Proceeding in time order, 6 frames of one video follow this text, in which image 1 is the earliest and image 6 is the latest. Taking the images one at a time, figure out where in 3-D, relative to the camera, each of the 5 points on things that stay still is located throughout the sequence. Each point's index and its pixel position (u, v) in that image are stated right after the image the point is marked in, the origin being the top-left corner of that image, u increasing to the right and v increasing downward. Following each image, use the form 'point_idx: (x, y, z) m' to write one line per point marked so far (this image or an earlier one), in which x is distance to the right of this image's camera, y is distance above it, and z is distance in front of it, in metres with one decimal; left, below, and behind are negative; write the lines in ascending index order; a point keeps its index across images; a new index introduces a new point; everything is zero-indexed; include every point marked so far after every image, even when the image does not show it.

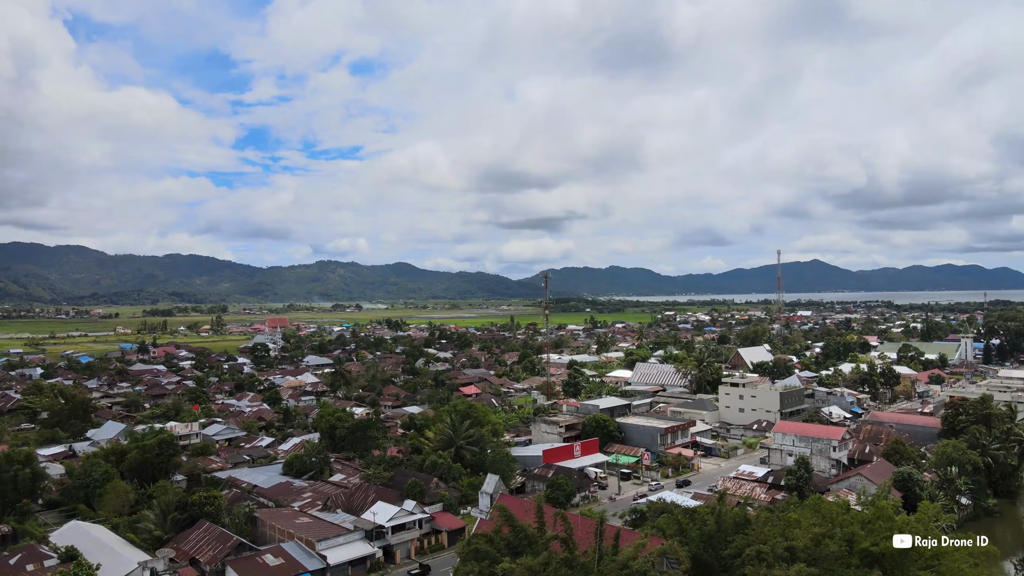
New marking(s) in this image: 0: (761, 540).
0: (+5.8, -5.7, +13.5) m
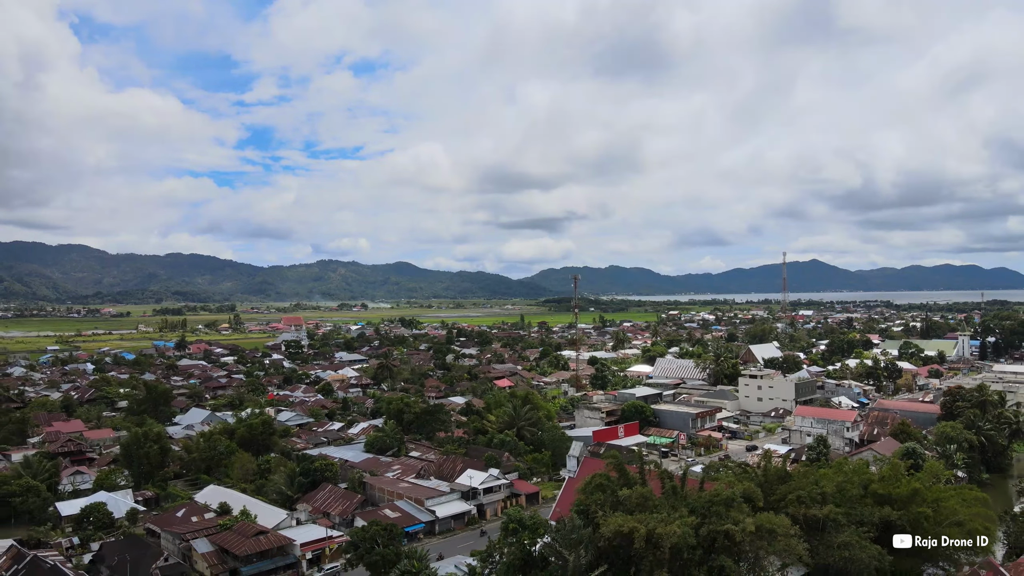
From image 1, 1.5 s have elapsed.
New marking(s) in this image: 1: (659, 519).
0: (+8.6, -5.8, +17.4) m
1: (+3.7, -5.4, +14.1) m
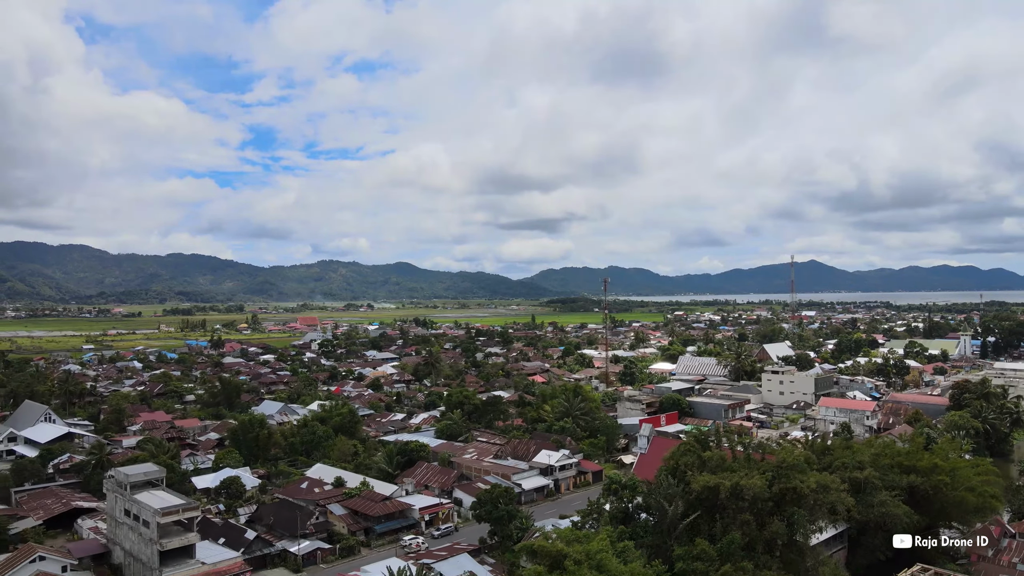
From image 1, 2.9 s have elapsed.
0: (+11.8, -6.0, +21.1) m
1: (+6.9, -5.6, +17.8) m
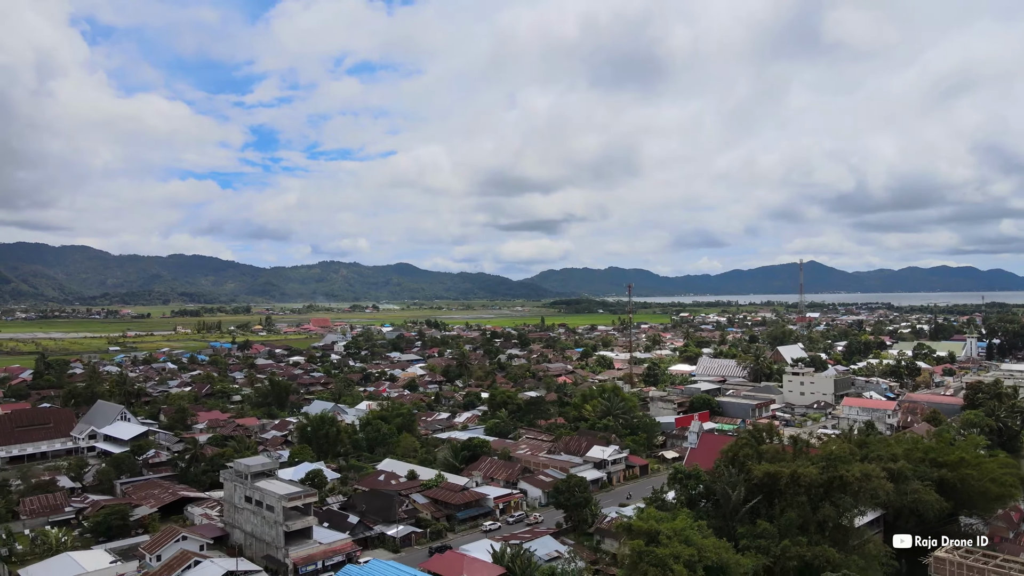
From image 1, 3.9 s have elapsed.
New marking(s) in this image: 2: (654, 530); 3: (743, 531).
0: (+14.6, -6.5, +23.5) m
1: (+9.7, -6.1, +20.2) m
2: (+4.2, -7.0, +17.2) m
3: (+7.6, -8.0, +19.5) m
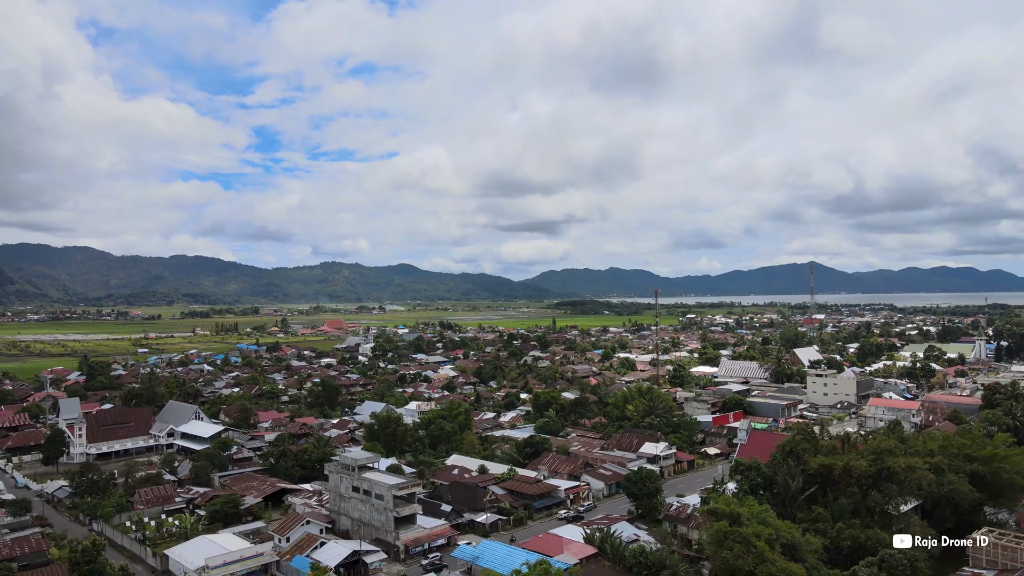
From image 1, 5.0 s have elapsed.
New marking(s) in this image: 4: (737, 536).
0: (+17.8, -6.9, +26.1) m
1: (+12.9, -6.6, +22.8) m
2: (+7.4, -7.5, +19.8) m
3: (+10.8, -8.5, +22.1) m
4: (+7.0, -7.8, +18.6) m
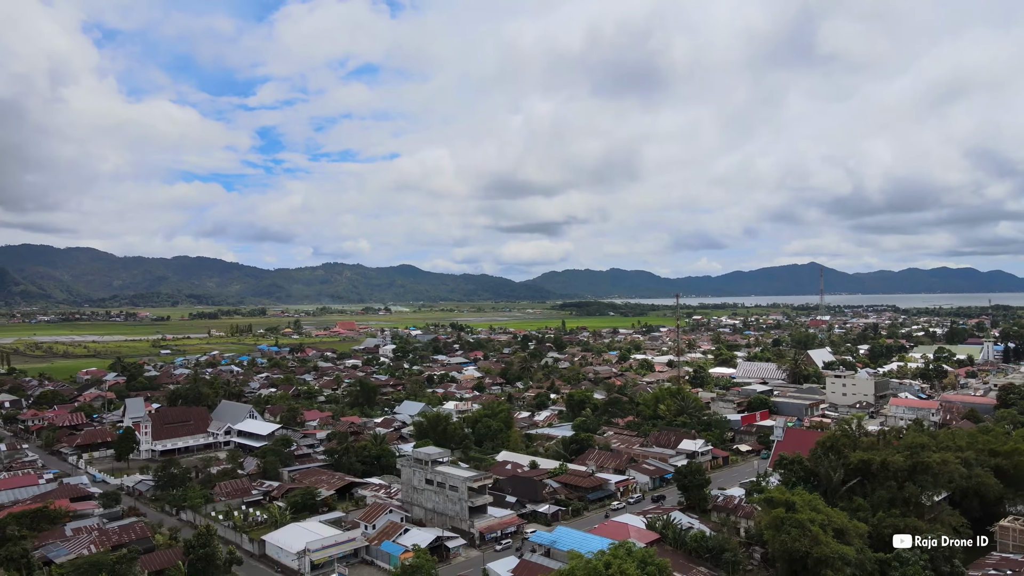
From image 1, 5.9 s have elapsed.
0: (+20.5, -7.3, +28.1) m
1: (+15.6, -6.9, +24.8) m
2: (+10.1, -7.8, +21.8) m
3: (+13.5, -8.8, +24.1) m
4: (+9.7, -8.1, +20.6) m
